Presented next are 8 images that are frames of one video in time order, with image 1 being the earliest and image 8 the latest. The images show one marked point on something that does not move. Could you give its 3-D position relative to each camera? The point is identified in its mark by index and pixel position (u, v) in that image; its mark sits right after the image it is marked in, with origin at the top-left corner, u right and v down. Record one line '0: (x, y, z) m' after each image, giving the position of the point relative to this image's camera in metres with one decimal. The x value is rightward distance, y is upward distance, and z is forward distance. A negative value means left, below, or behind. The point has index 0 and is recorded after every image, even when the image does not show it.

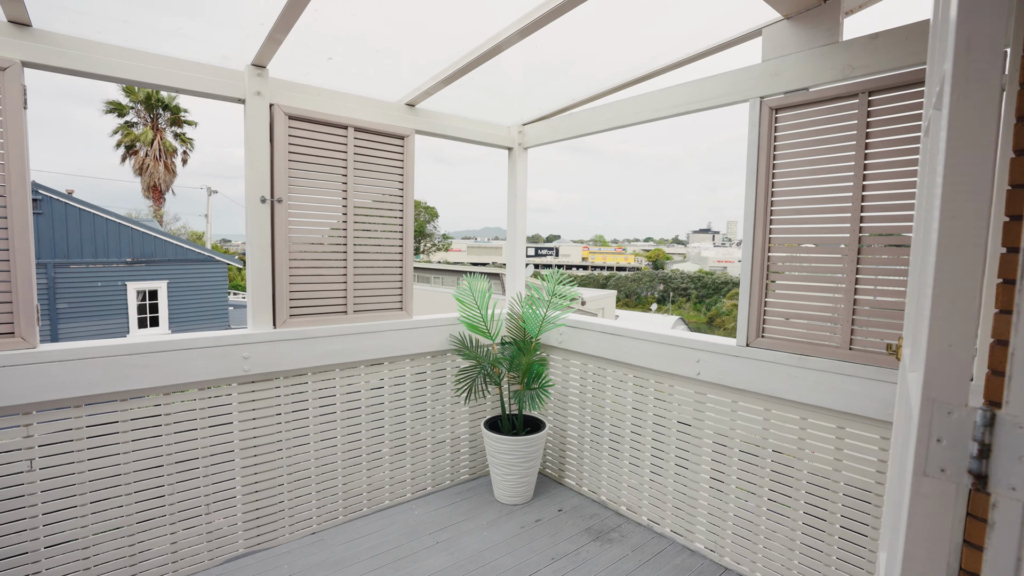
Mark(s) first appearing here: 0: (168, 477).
0: (-1.5, -0.8, +2.0) m
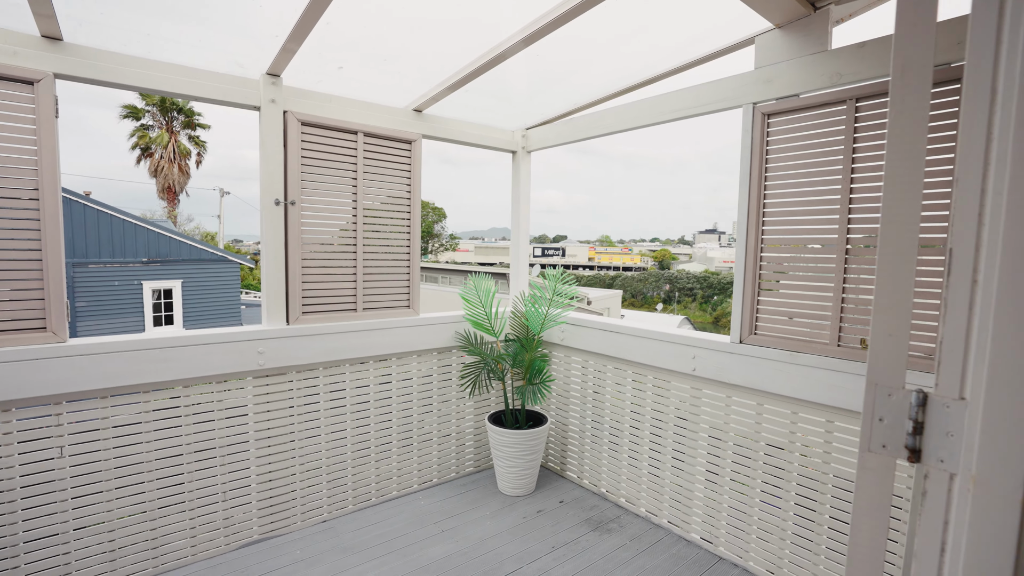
0: (-1.5, -0.8, +2.1) m
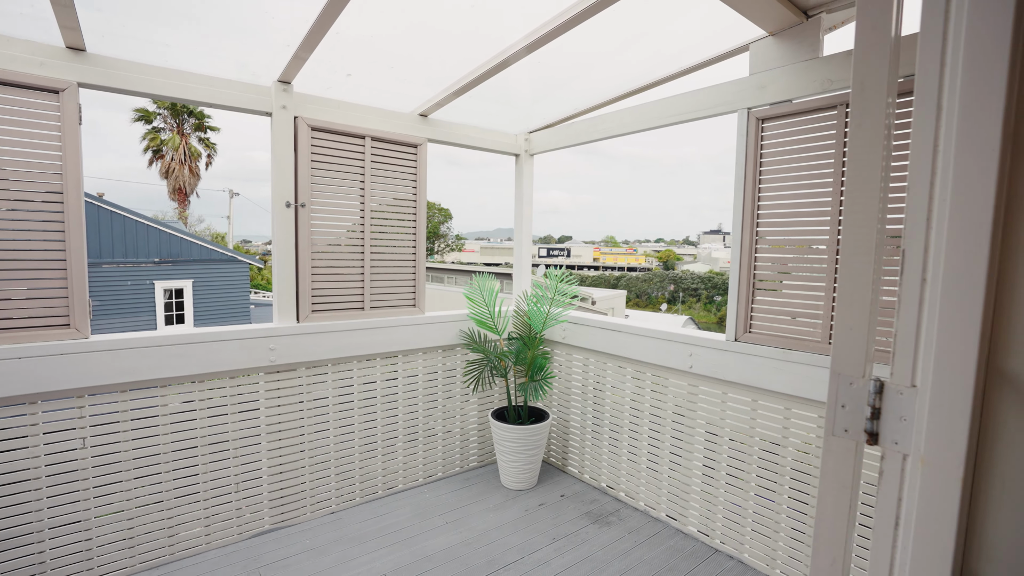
0: (-1.5, -0.8, +2.2) m
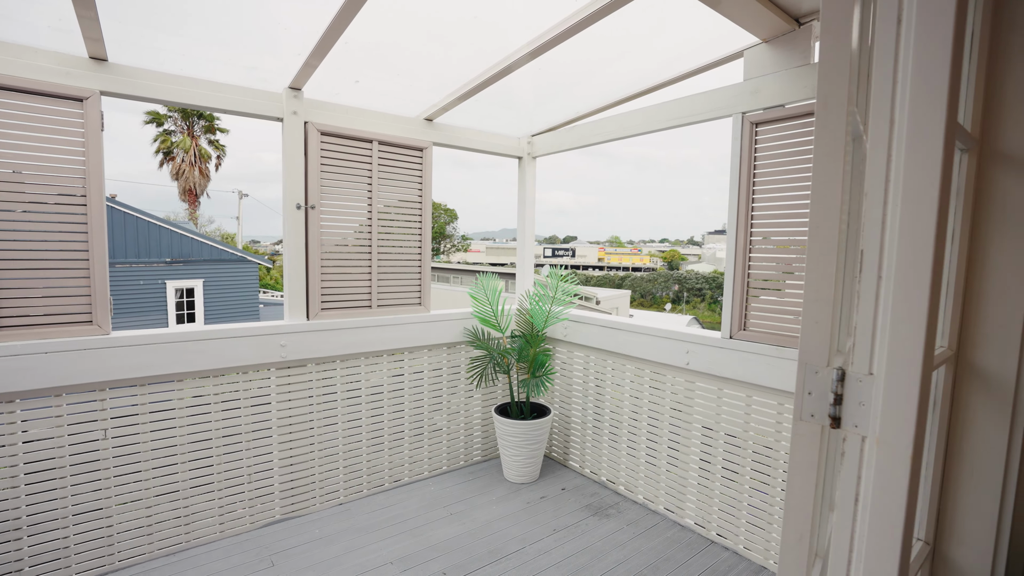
0: (-1.5, -0.8, +2.3) m
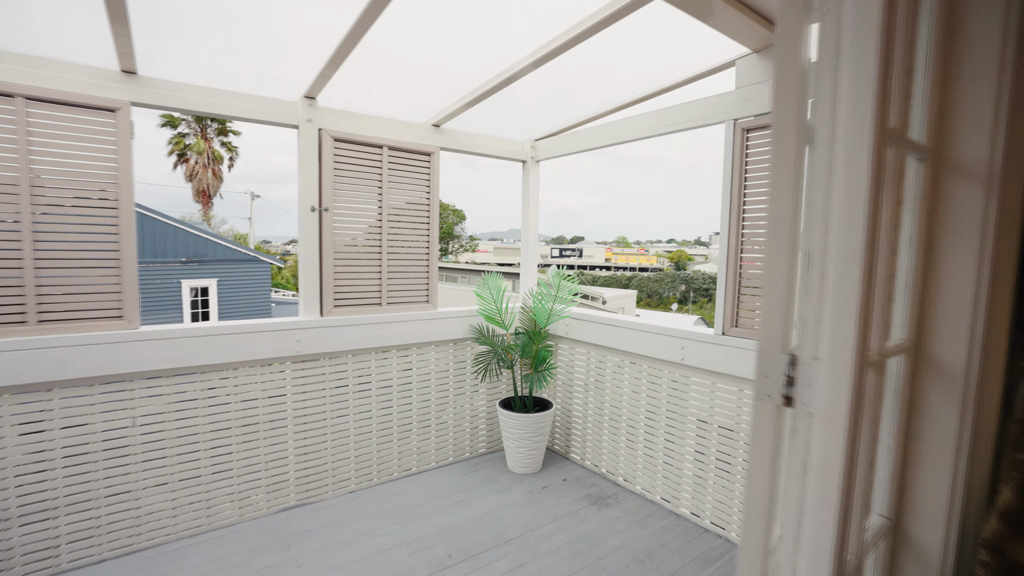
0: (-1.5, -0.8, +2.4) m
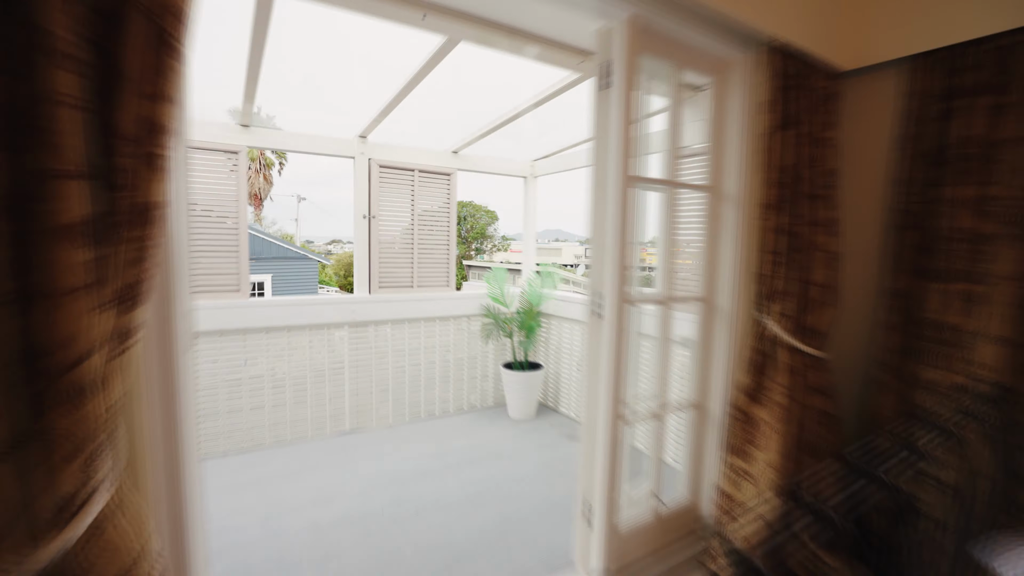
0: (-1.5, -0.7, +3.4) m
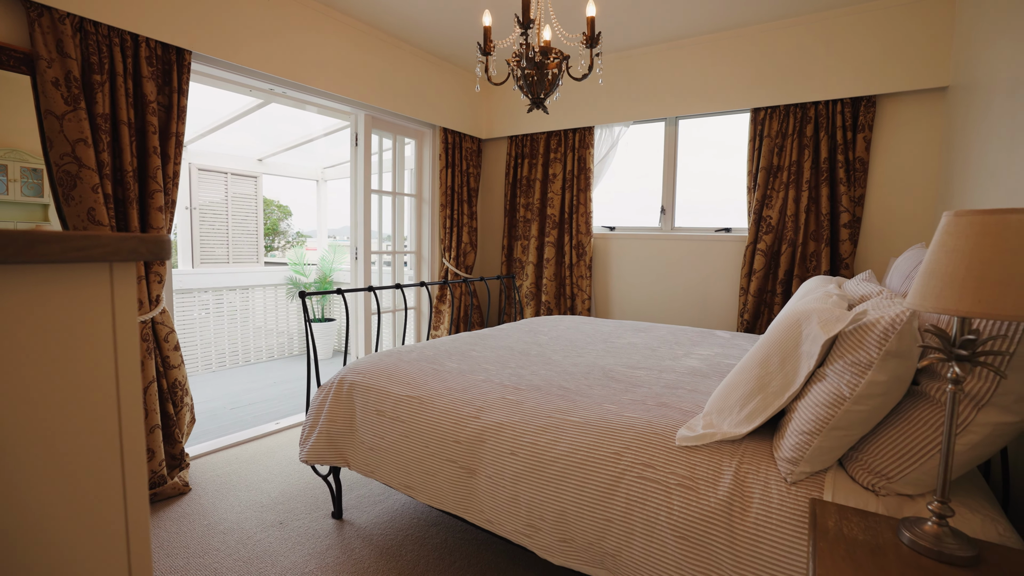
0: (-3.4, -0.5, +4.1) m
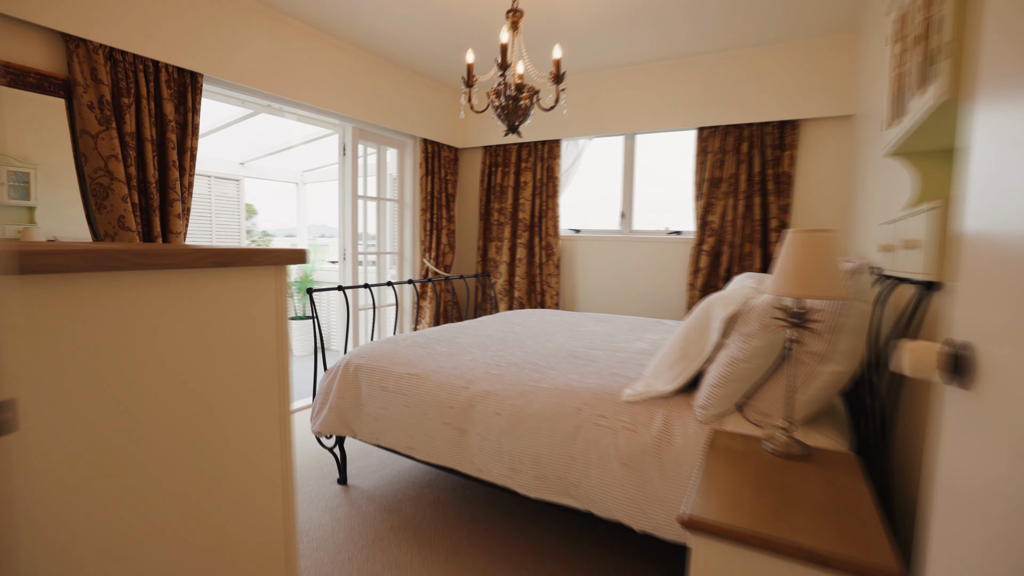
0: (-3.6, -0.5, +4.2) m
